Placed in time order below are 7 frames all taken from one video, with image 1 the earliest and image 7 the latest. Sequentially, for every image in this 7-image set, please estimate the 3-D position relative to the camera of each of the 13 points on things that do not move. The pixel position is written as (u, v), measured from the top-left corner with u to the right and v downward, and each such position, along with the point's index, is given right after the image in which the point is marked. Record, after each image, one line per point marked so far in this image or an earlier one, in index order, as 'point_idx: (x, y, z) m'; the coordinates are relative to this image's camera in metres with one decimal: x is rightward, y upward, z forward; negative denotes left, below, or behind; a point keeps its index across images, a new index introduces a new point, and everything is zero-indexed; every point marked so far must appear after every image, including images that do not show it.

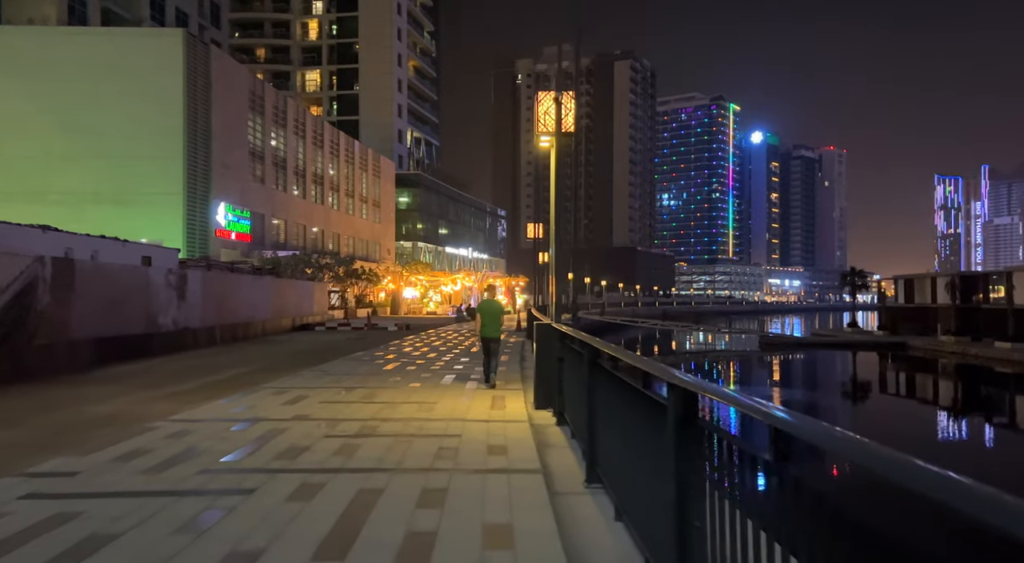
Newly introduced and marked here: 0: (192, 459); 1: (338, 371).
0: (-3.0, -1.7, +6.0) m
1: (-3.6, -1.9, +13.1) m
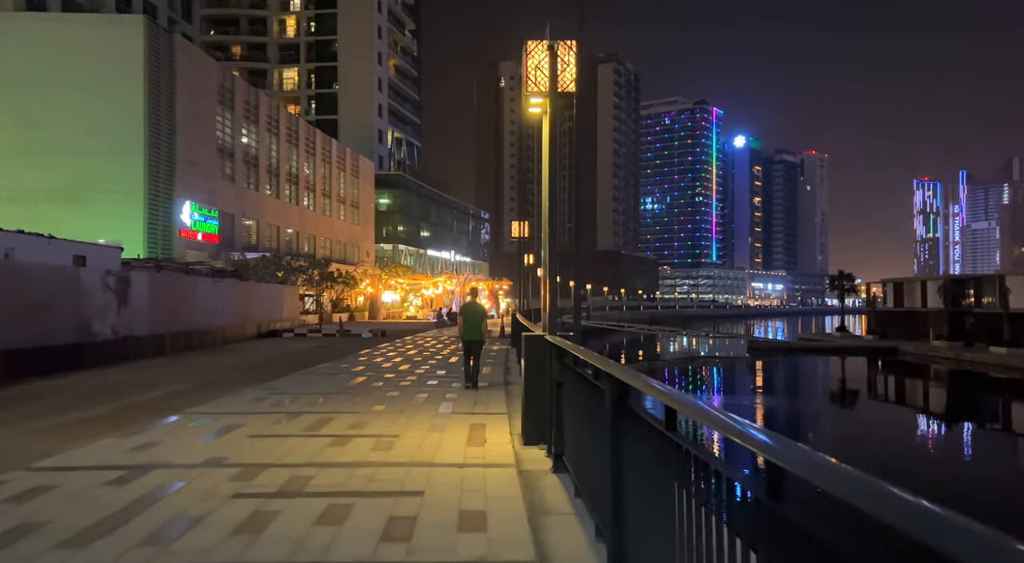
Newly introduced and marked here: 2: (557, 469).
0: (-3.1, -1.7, +4.0) m
1: (-3.9, -1.9, +11.1) m
2: (+0.4, -1.8, +6.0) m
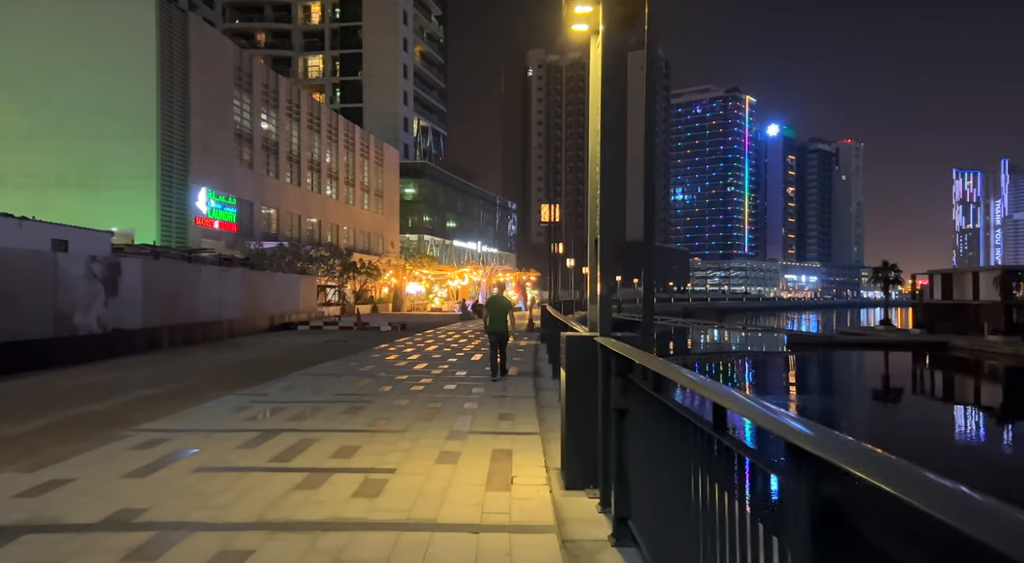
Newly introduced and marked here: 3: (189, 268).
0: (-3.0, -1.5, +2.2) m
1: (-3.4, -1.7, +9.3) m
2: (+0.7, -1.6, +4.0) m
3: (-9.5, +0.4, +18.8) m
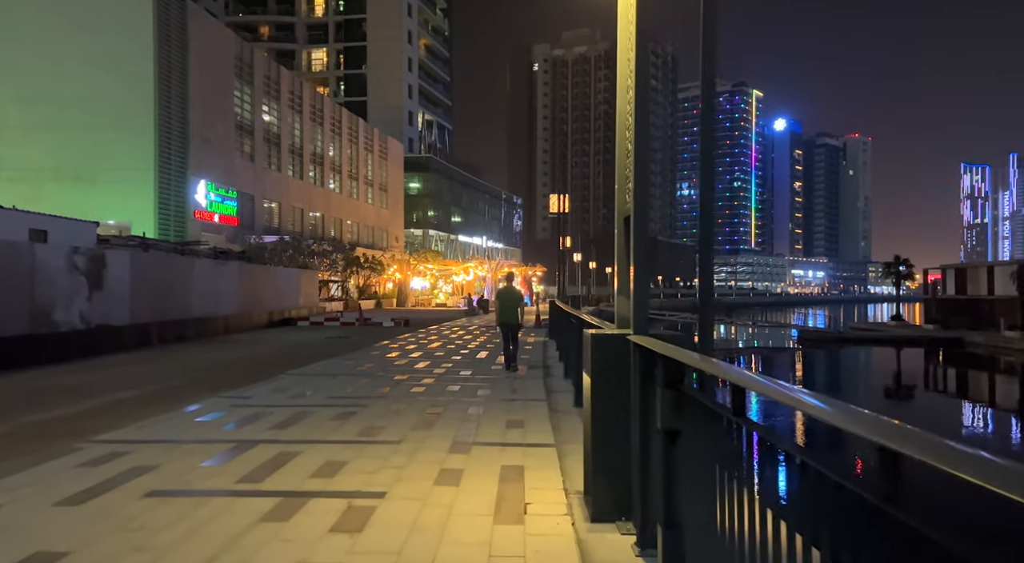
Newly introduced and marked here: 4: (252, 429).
0: (-2.9, -1.5, +1.3) m
1: (-3.3, -1.6, +8.4) m
2: (+0.8, -1.5, +3.1) m
3: (-9.3, +0.6, +18.0) m
4: (-2.7, -1.5, +6.7) m
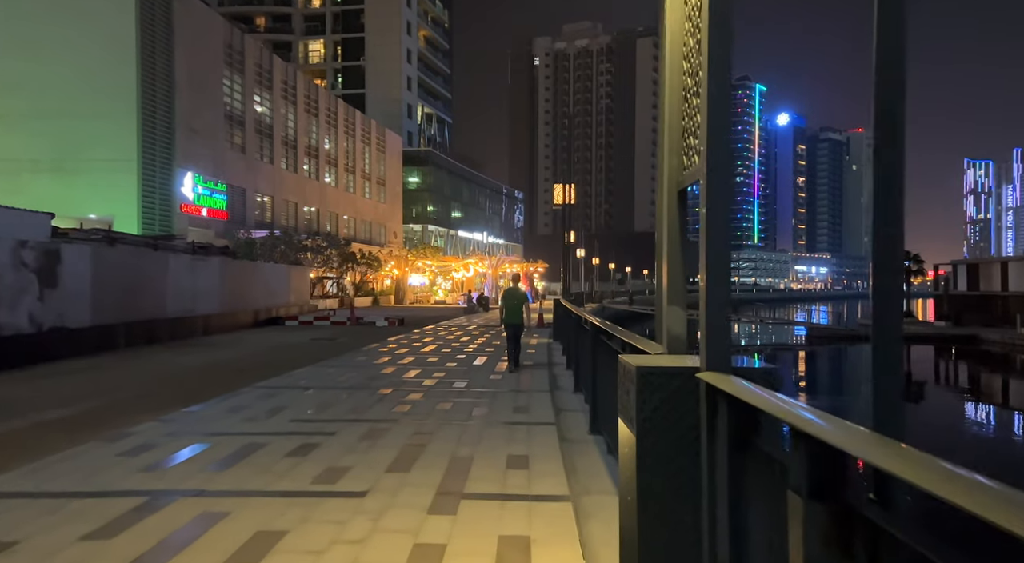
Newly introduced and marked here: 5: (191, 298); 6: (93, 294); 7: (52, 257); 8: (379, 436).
0: (-2.9, -1.5, -0.2) m
1: (-3.3, -1.6, +7.0) m
2: (+0.8, -1.6, +1.6) m
3: (-9.3, +0.6, +16.5) m
4: (-2.7, -1.5, +5.2) m
5: (-9.4, -0.5, +18.6) m
6: (-9.3, -0.3, +14.1) m
7: (-9.2, +0.5, +12.9) m
8: (-1.3, -1.6, +6.4) m
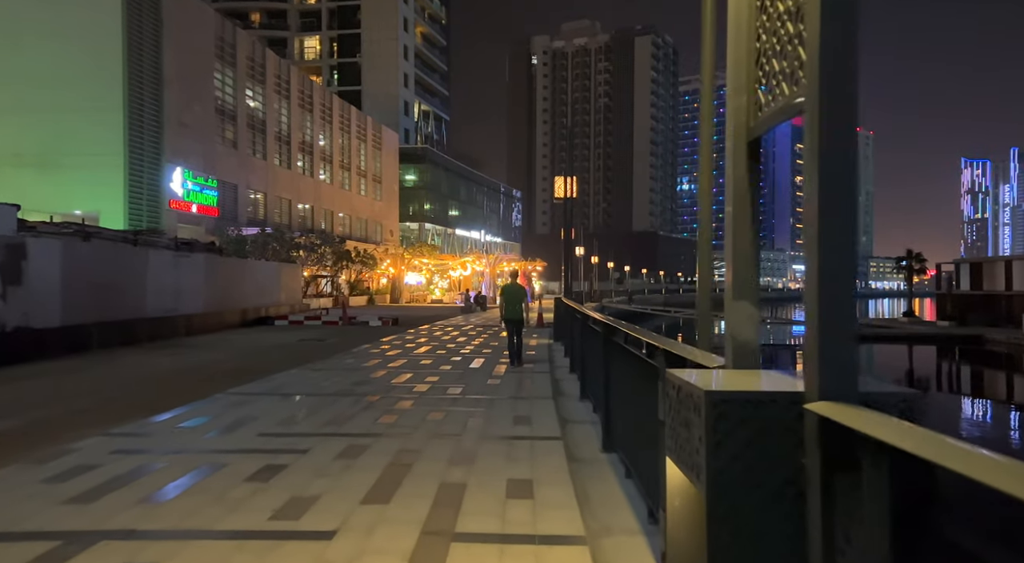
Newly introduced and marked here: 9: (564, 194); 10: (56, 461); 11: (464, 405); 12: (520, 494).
0: (-2.9, -1.4, -1.1) m
1: (-3.3, -1.5, +6.1) m
2: (+0.8, -1.5, +0.8) m
3: (-9.3, +0.7, +15.6) m
4: (-2.7, -1.5, +4.3) m
5: (-9.4, -0.4, +17.7) m
6: (-9.3, -0.2, +13.2) m
7: (-9.3, +0.6, +12.0) m
8: (-1.3, -1.5, +5.5) m
9: (+1.6, +2.6, +19.1) m
10: (-3.8, -1.5, +5.5) m
11: (-0.8, -1.6, +8.0) m
12: (+0.1, -1.5, +4.6) m
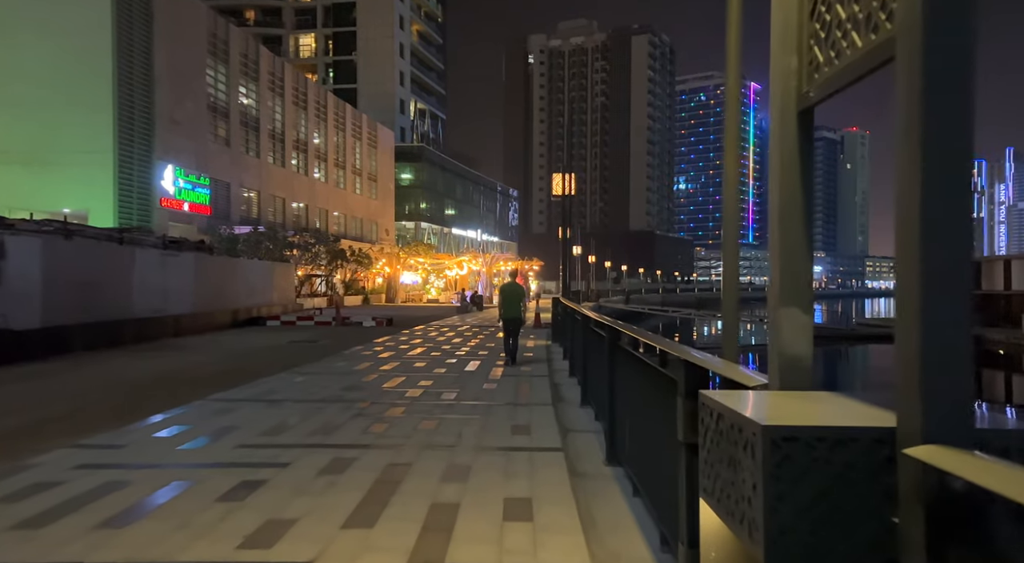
0: (-2.8, -1.5, -1.5) m
1: (-3.3, -1.5, +5.6) m
2: (+0.8, -1.5, +0.4) m
3: (-9.4, +0.7, +15.1) m
4: (-2.7, -1.5, +3.9) m
5: (-9.5, -0.4, +17.2) m
6: (-9.4, -0.2, +12.8) m
7: (-9.3, +0.6, +11.5) m
8: (-1.3, -1.5, +5.1) m
9: (+1.5, +2.6, +18.7) m
10: (-3.8, -1.5, +5.0) m
11: (-0.8, -1.6, +7.6) m
12: (0.0, -1.5, +4.1) m
